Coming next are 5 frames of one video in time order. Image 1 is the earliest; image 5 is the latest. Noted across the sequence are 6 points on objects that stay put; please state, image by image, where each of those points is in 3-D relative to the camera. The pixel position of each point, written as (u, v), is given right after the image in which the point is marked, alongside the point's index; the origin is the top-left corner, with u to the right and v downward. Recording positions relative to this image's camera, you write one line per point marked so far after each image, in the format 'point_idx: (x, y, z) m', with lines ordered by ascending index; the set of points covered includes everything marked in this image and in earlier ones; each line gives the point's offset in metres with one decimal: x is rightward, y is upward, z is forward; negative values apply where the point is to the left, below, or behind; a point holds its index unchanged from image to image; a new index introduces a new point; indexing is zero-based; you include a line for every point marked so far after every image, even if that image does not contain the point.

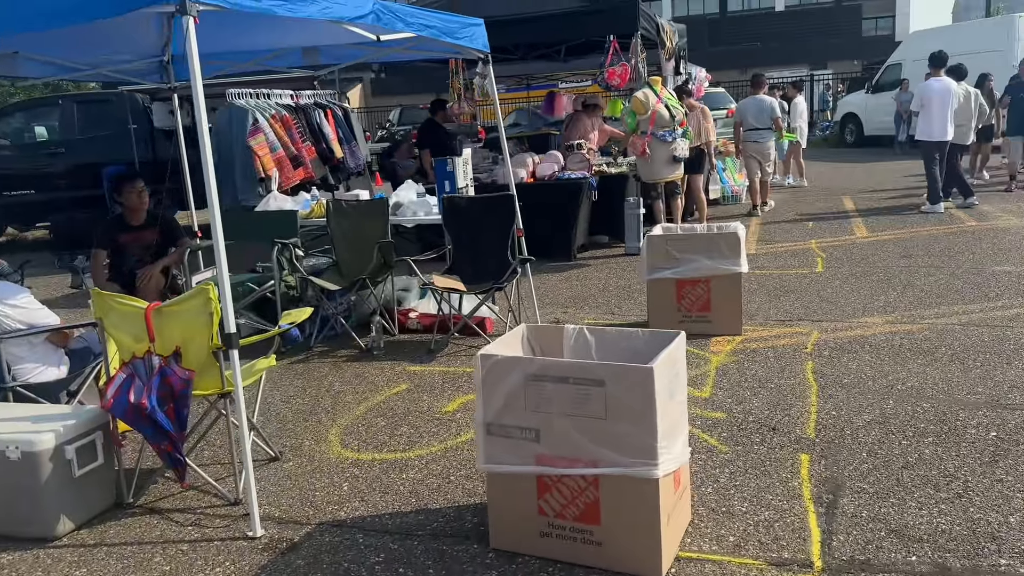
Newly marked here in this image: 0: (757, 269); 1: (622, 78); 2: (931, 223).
0: (+2.0, +0.2, +6.9) m
1: (+1.0, +1.9, +7.7) m
2: (+4.3, +0.7, +8.6) m
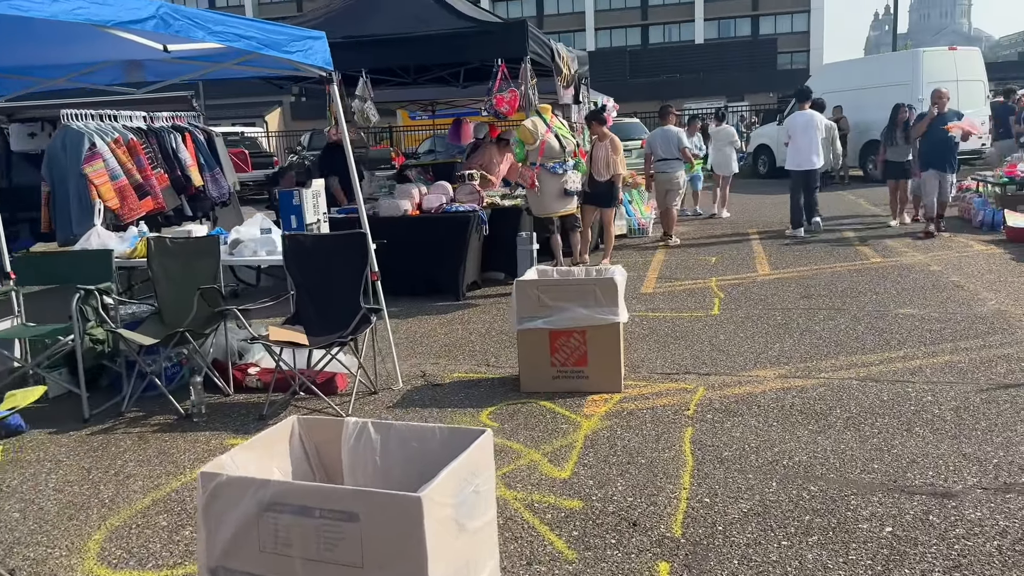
0: (+1.1, -0.2, +6.4) m
1: (0.0, +1.6, +7.2) m
2: (+3.2, +0.3, +8.3) m
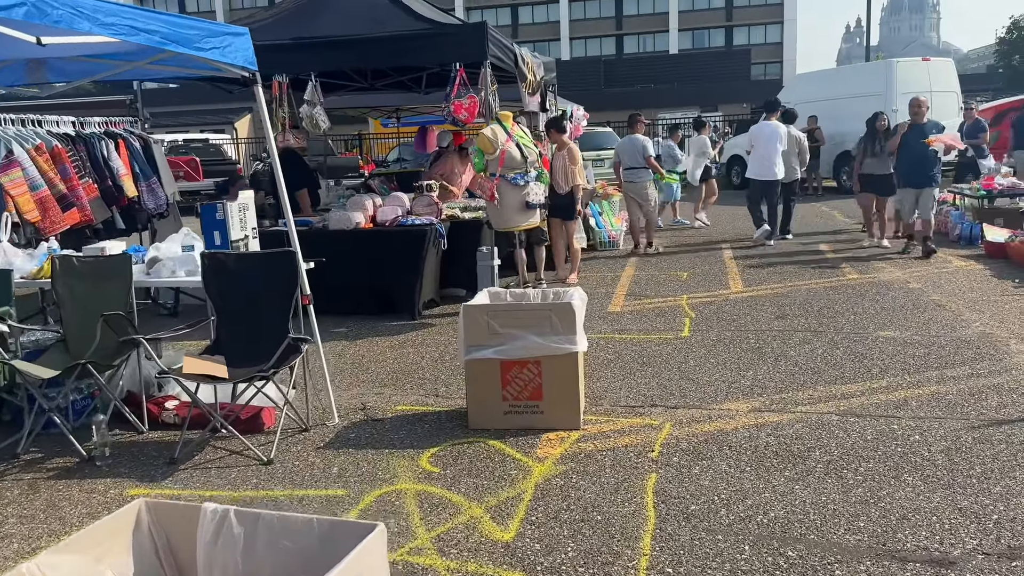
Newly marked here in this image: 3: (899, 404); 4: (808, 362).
0: (+0.7, -0.3, +5.9) m
1: (-0.3, +1.4, +6.8) m
2: (+2.8, +0.1, +8.0) m
3: (+1.9, -0.6, +4.2) m
4: (+1.8, -0.4, +5.0) m
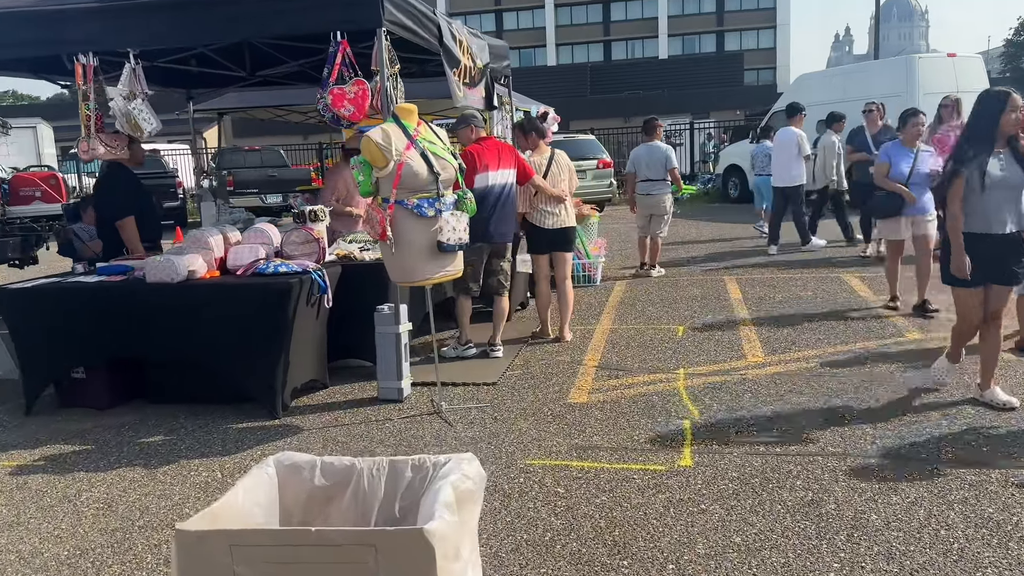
0: (+0.3, -0.8, +3.7) m
1: (-0.8, +1.0, +4.5) m
2: (+2.3, -0.3, +5.7) m
3: (+1.5, -1.0, +1.9) m
4: (+1.3, -0.9, +2.7) m
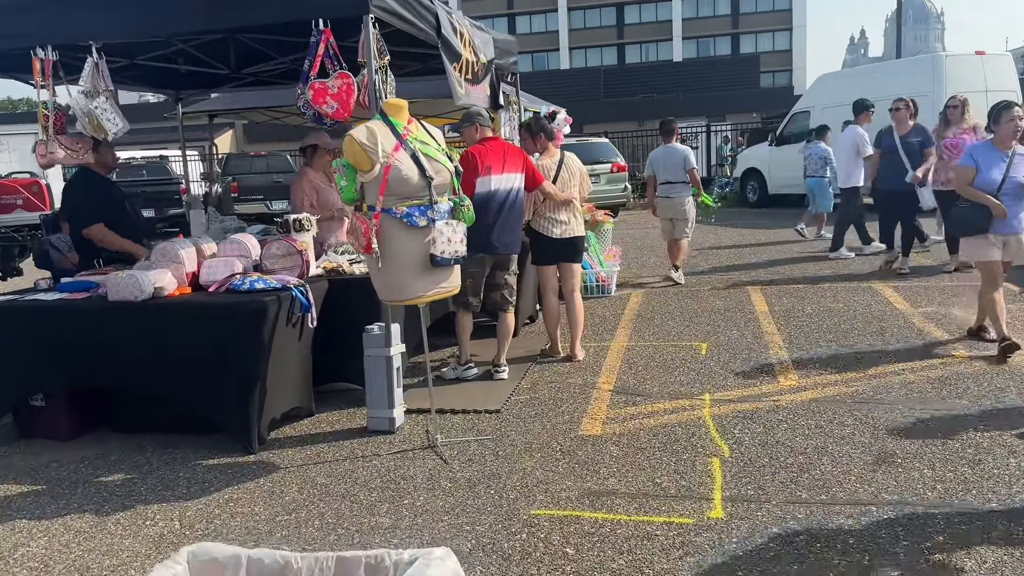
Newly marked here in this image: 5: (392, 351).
0: (+0.3, -0.8, +3.2) m
1: (-0.8, +0.9, +4.1) m
2: (+2.4, -0.4, +5.2) m
3: (+1.5, -1.1, +1.4) m
4: (+1.3, -0.9, +2.2) m
5: (-0.6, -0.3, +4.2) m
